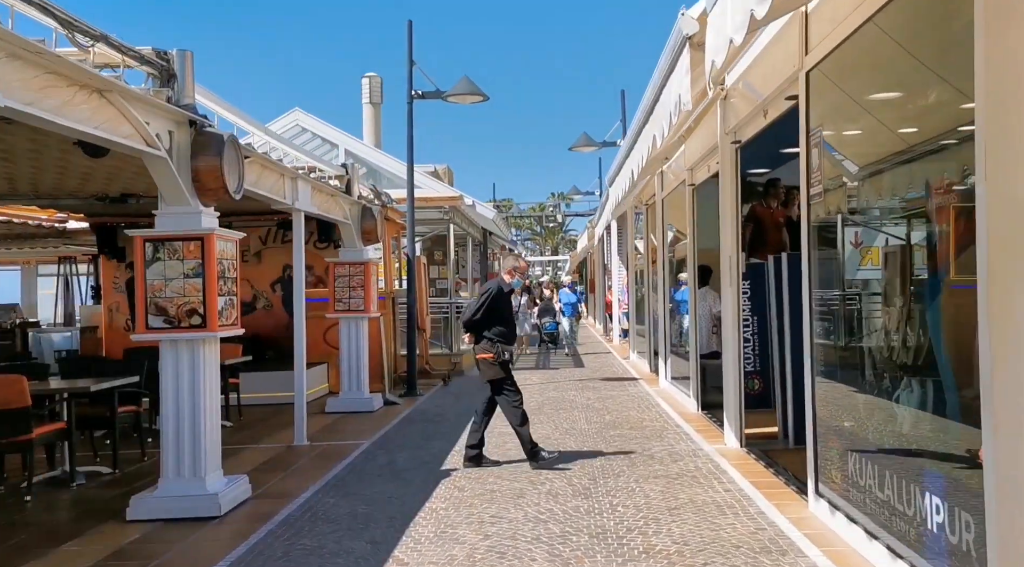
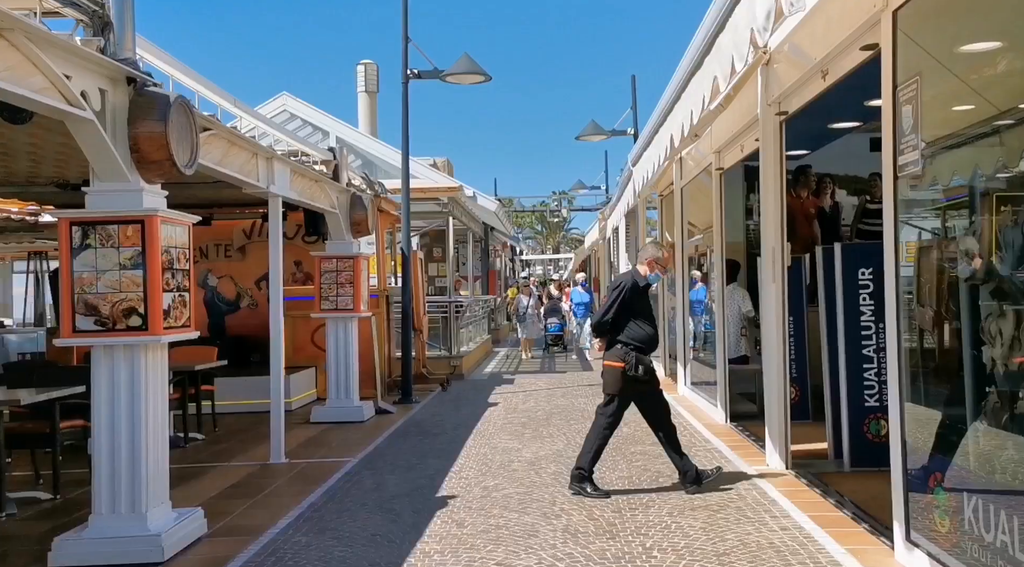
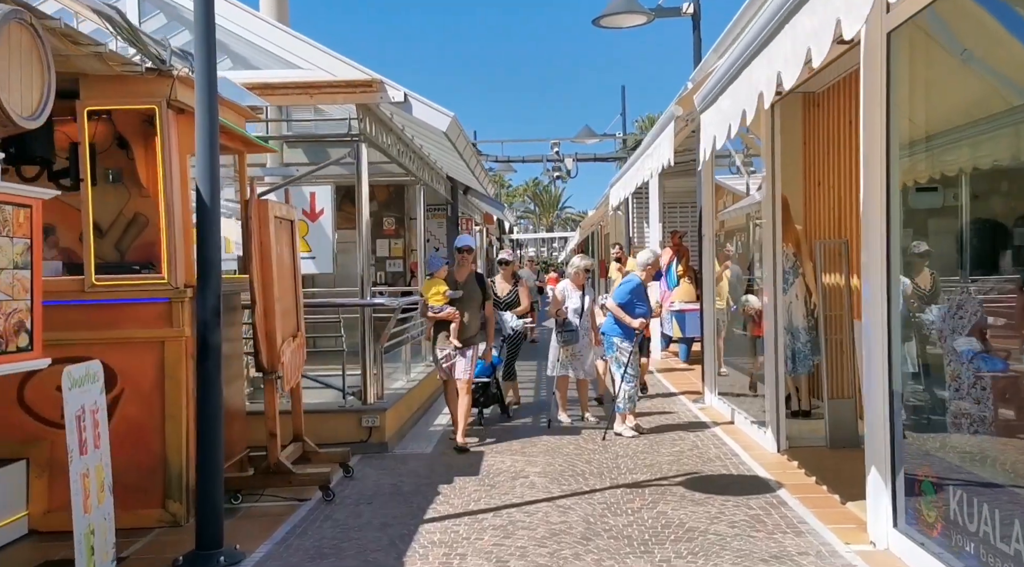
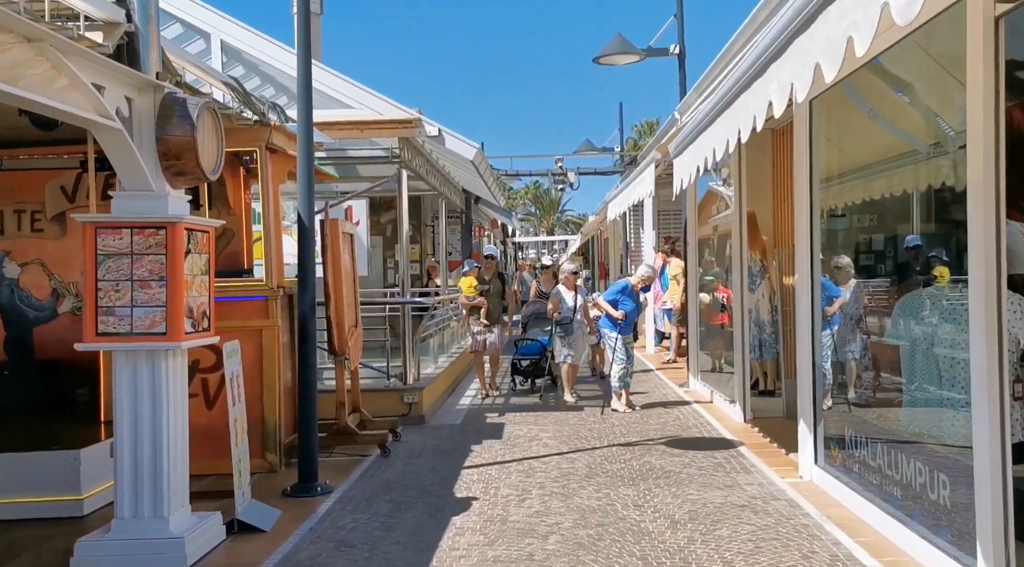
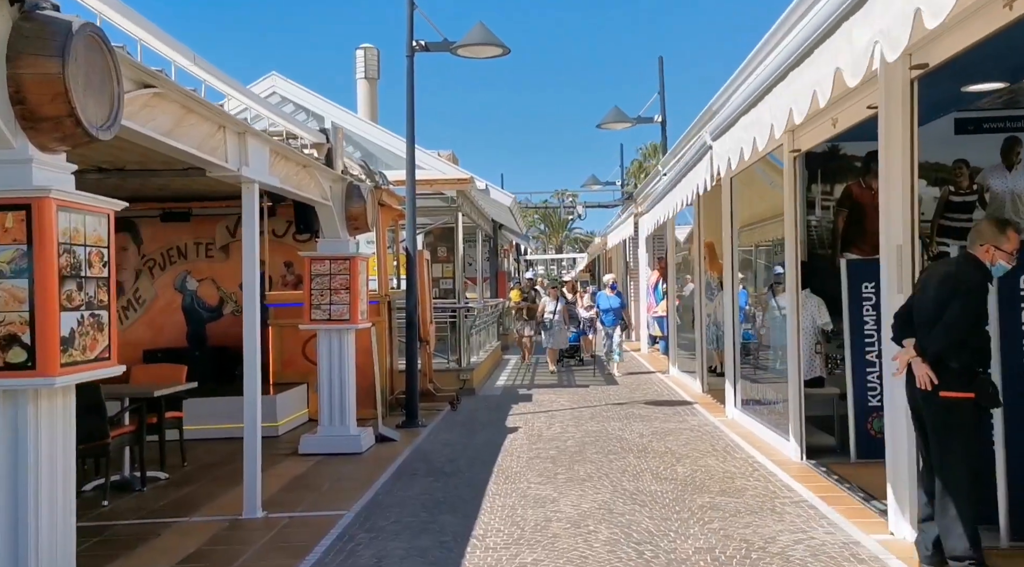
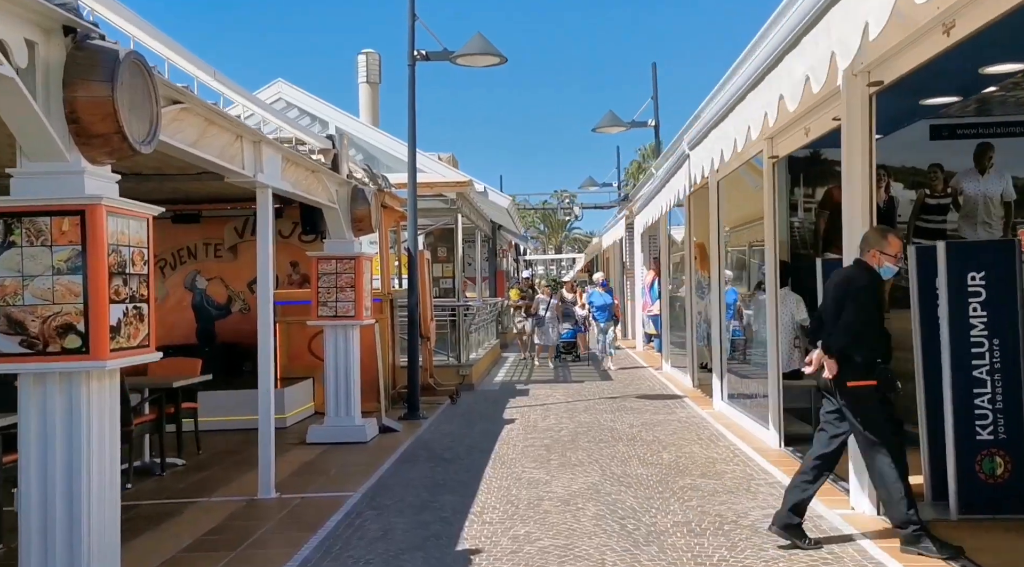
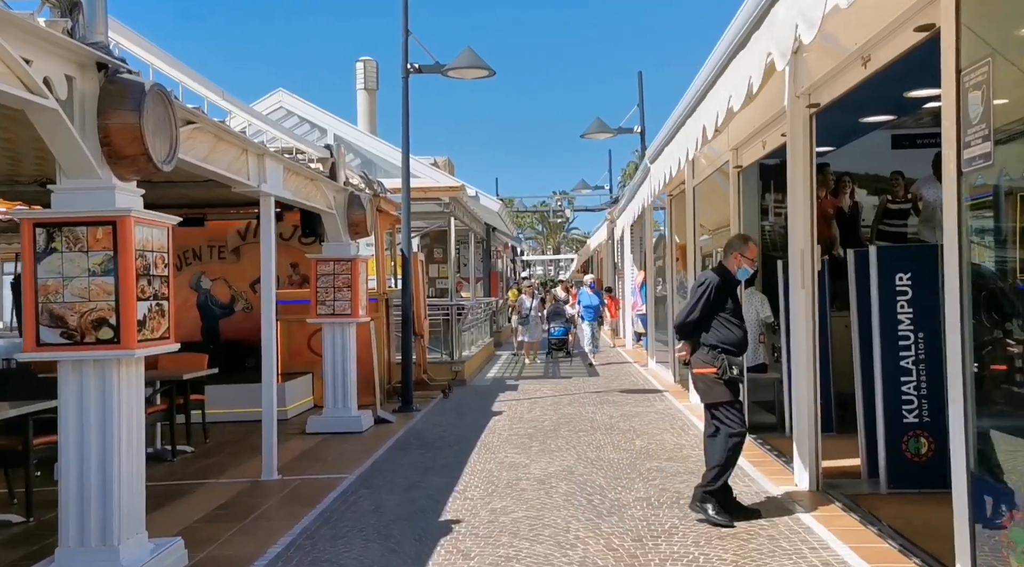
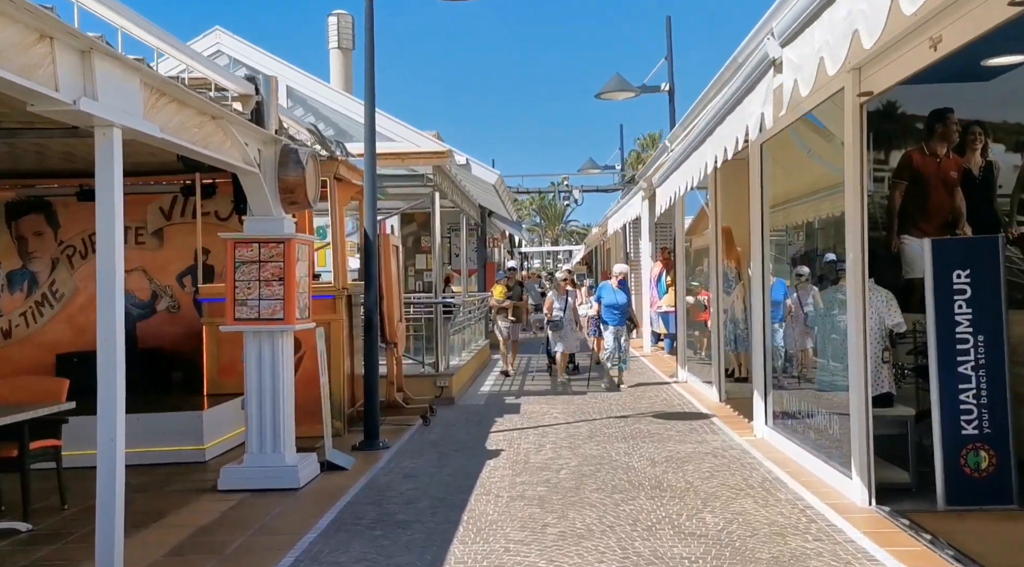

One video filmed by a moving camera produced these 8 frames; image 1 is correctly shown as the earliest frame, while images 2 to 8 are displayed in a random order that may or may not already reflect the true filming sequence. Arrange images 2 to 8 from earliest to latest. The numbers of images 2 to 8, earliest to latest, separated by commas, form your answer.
2, 7, 6, 5, 8, 4, 3
